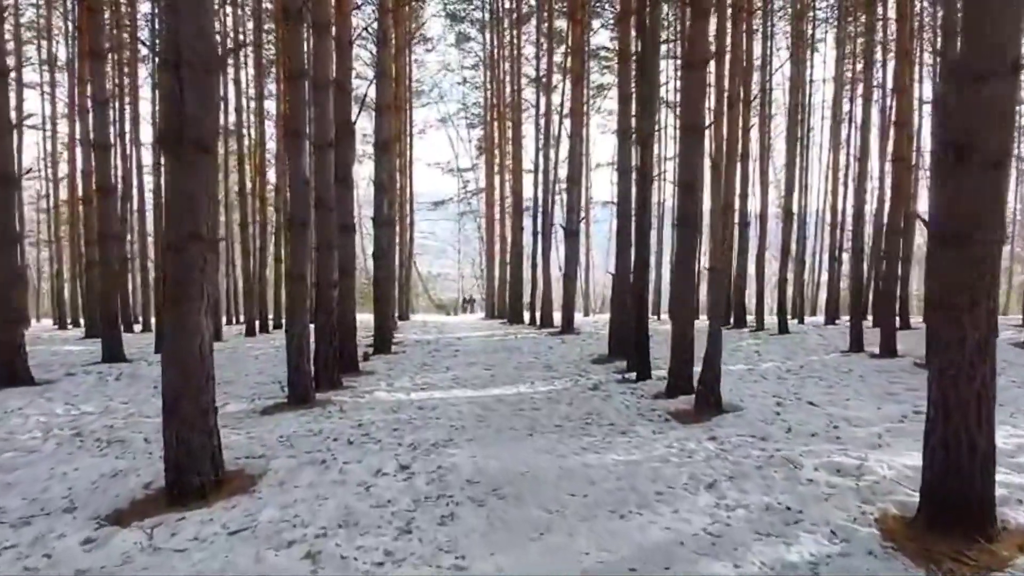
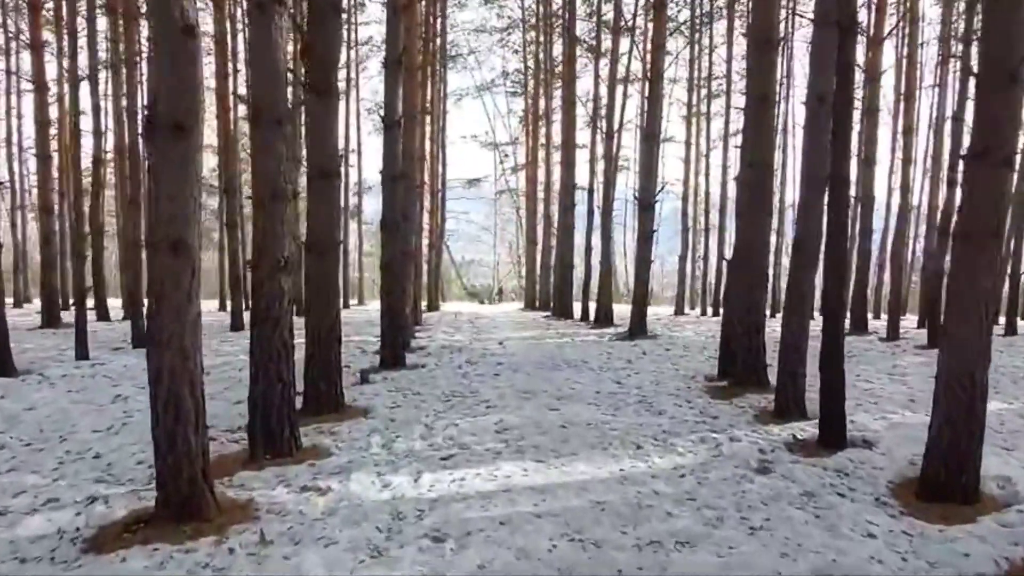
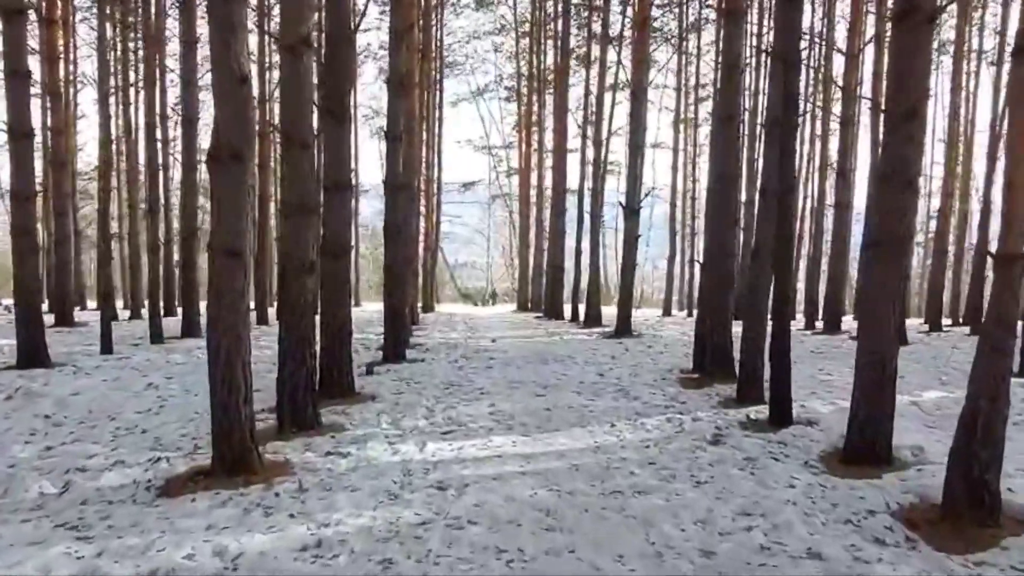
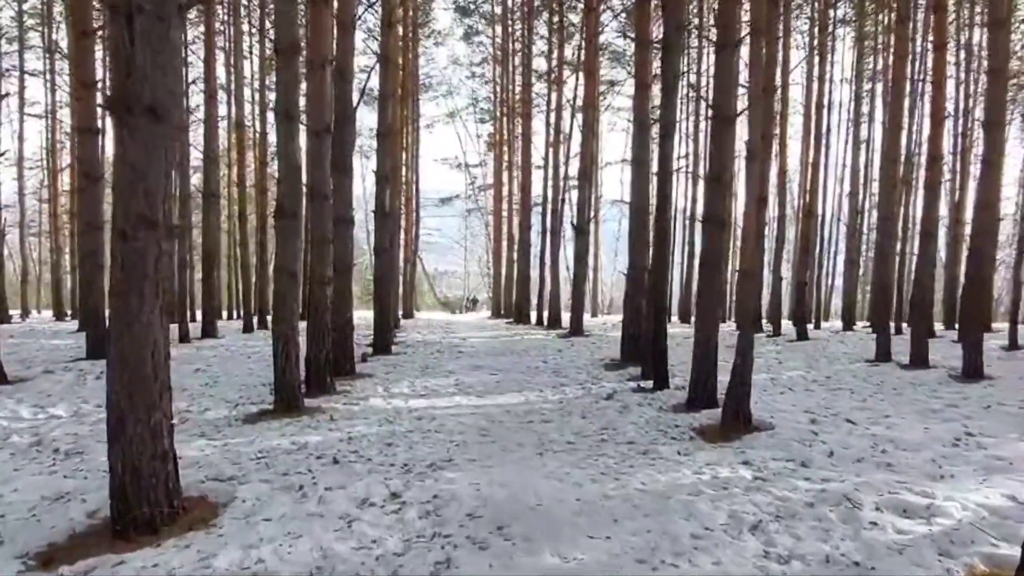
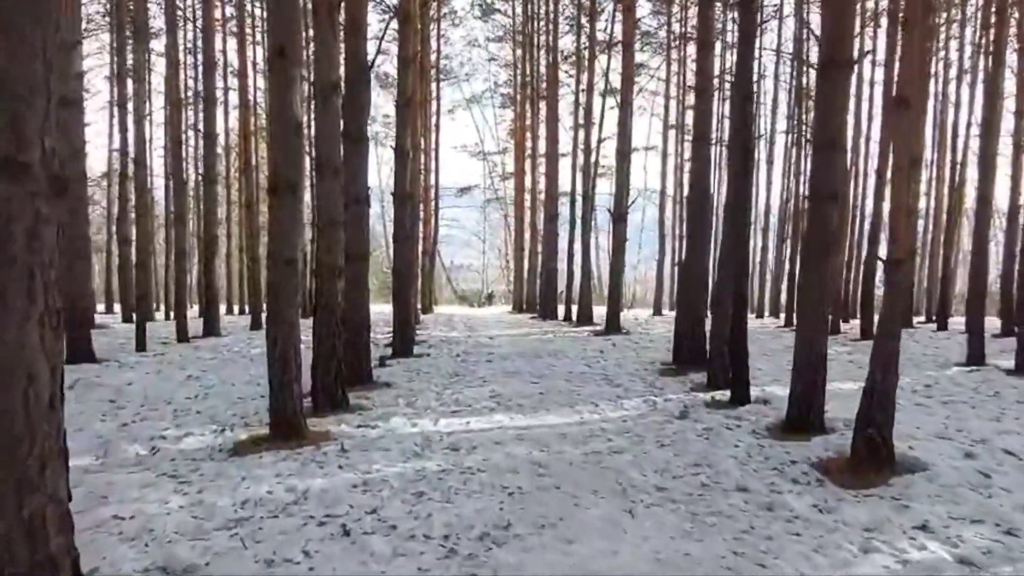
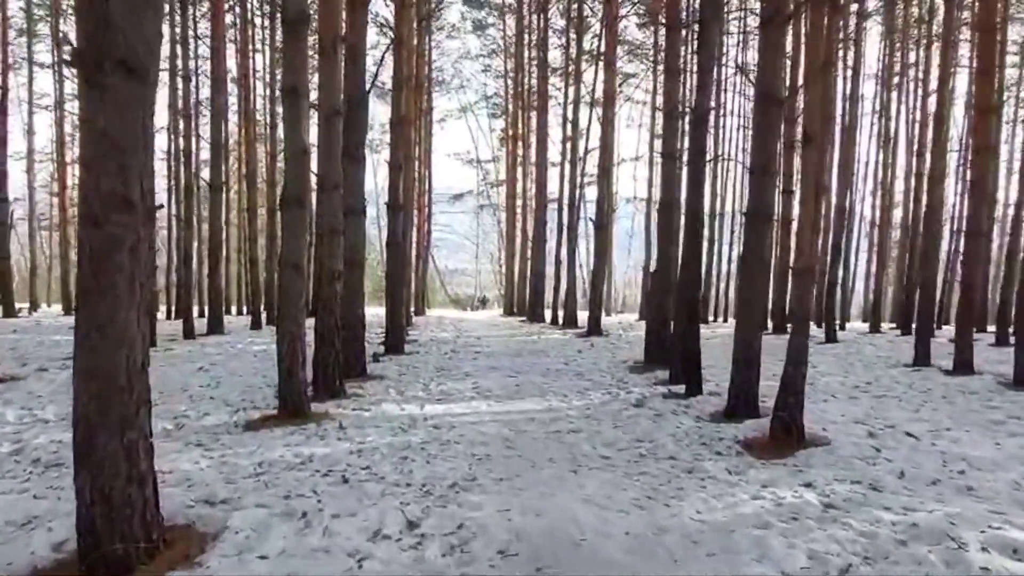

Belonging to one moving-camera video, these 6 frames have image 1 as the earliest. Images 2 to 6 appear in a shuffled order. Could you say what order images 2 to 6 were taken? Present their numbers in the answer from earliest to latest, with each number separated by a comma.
4, 6, 5, 3, 2
